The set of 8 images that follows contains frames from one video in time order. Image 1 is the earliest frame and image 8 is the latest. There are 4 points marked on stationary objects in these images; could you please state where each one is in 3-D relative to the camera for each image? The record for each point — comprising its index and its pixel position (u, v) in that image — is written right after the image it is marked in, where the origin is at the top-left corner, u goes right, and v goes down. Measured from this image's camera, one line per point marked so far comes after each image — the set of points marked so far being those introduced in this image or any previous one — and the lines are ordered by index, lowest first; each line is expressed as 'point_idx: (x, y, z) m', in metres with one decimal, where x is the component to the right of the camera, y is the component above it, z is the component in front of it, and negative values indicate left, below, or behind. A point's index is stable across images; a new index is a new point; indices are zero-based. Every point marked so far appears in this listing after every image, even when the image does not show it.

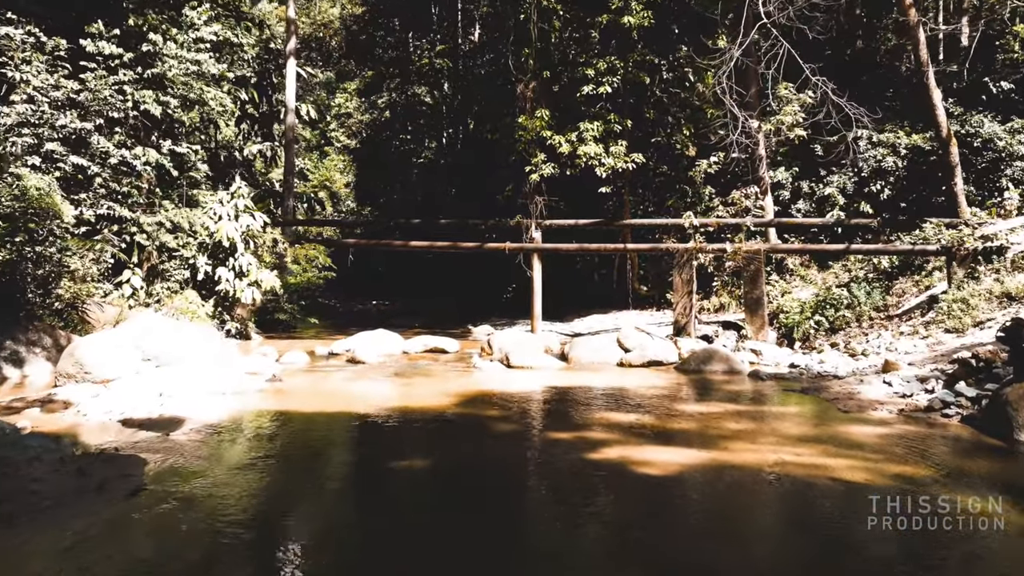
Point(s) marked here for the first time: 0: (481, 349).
0: (-0.5, -0.9, +11.7) m
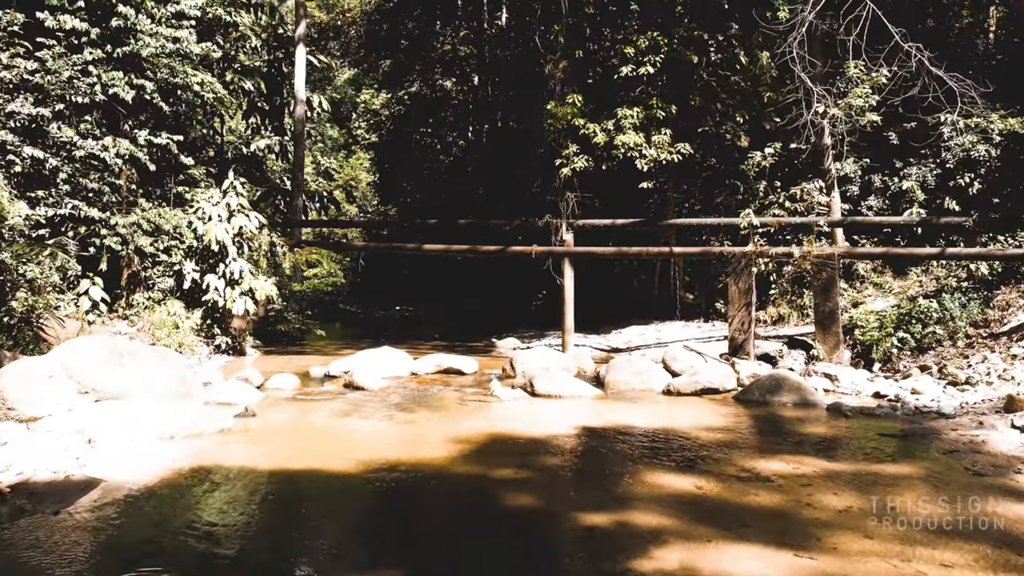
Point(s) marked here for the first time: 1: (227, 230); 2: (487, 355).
0: (-0.1, -1.0, +10.0) m
1: (-3.8, +0.7, +10.9) m
2: (-0.4, -1.0, +11.8) m
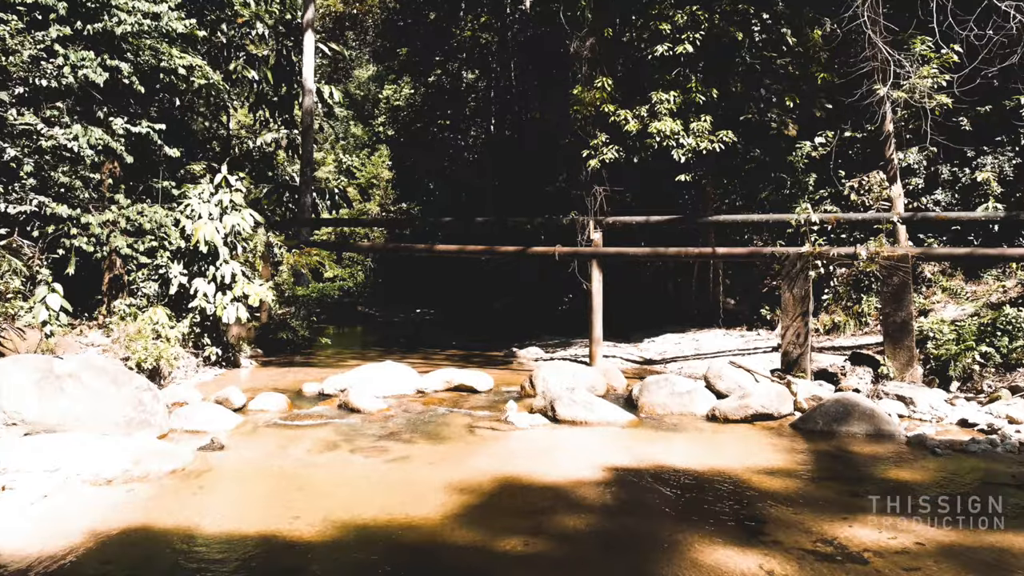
0: (+0.1, -1.1, +8.8) m
1: (-3.5, +0.7, +9.8) m
2: (-0.1, -1.1, +10.6) m
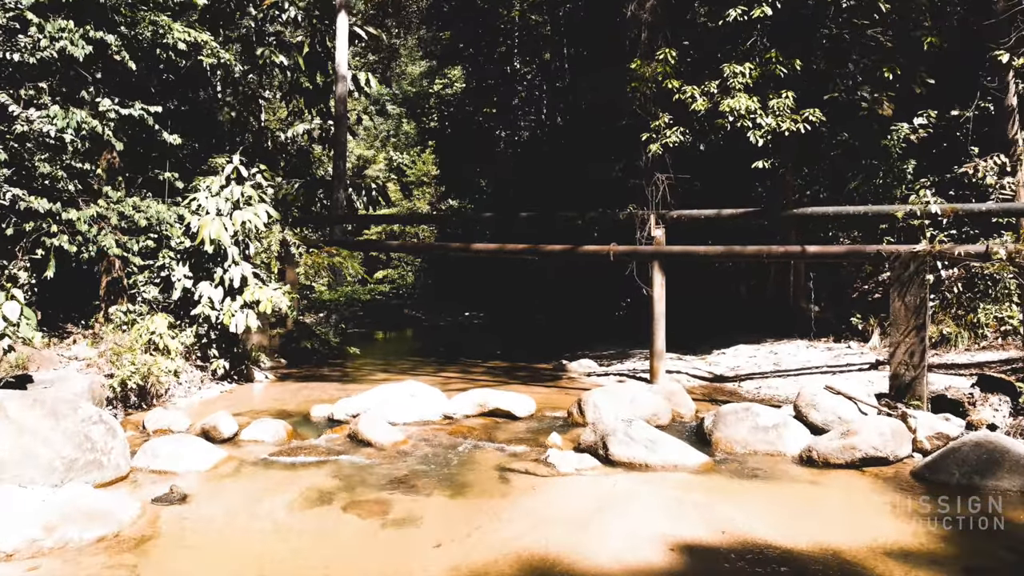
0: (+0.5, -1.1, +7.4) m
1: (-3.0, +0.6, +8.6) m
2: (+0.4, -1.1, +9.2) m
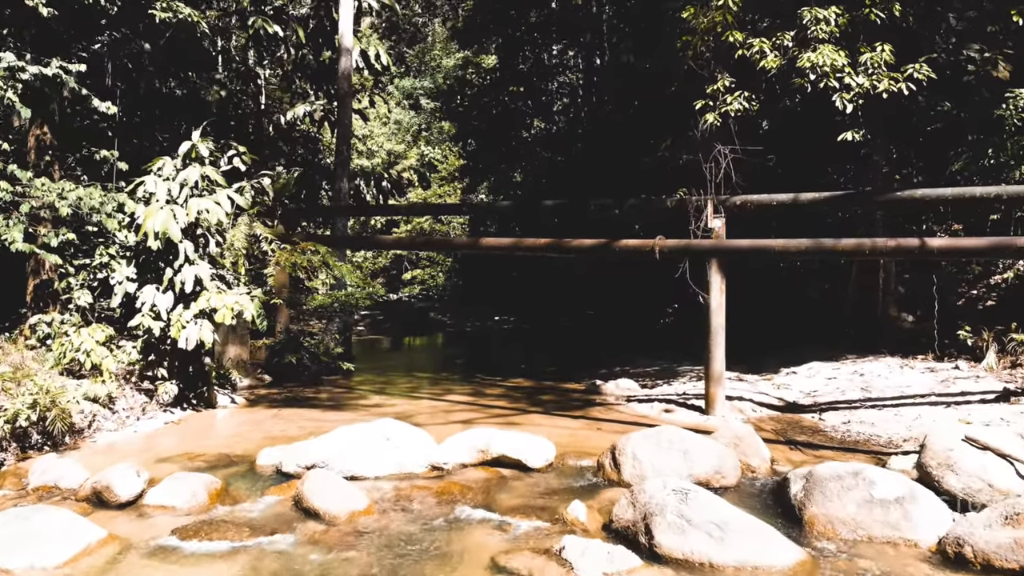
0: (+0.6, -1.2, +5.5) m
1: (-2.9, +0.6, +6.9) m
2: (+0.6, -1.2, +7.3) m
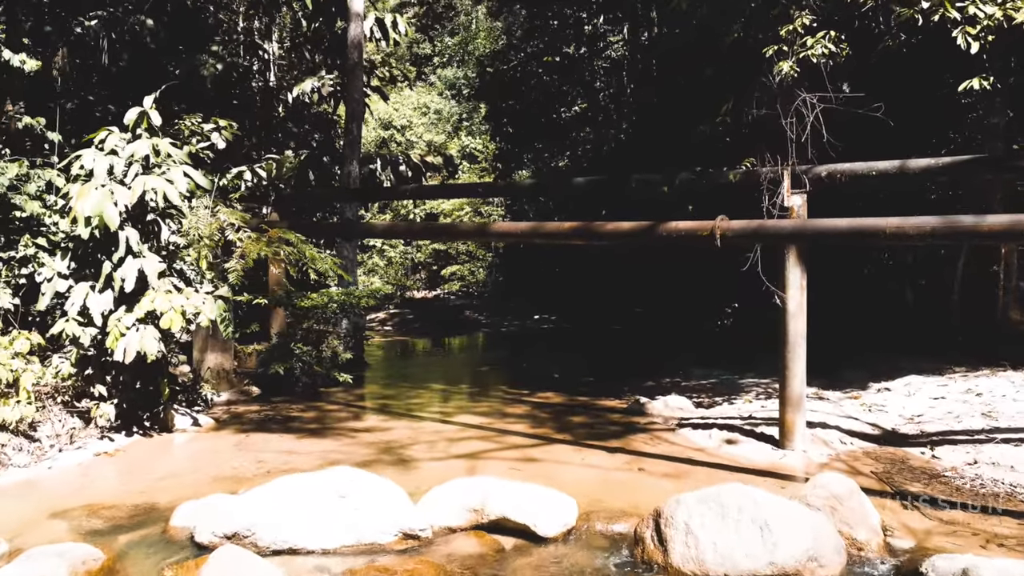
0: (+0.6, -1.2, +4.0) m
1: (-2.8, +0.6, +5.6) m
2: (+0.7, -1.1, +5.7) m
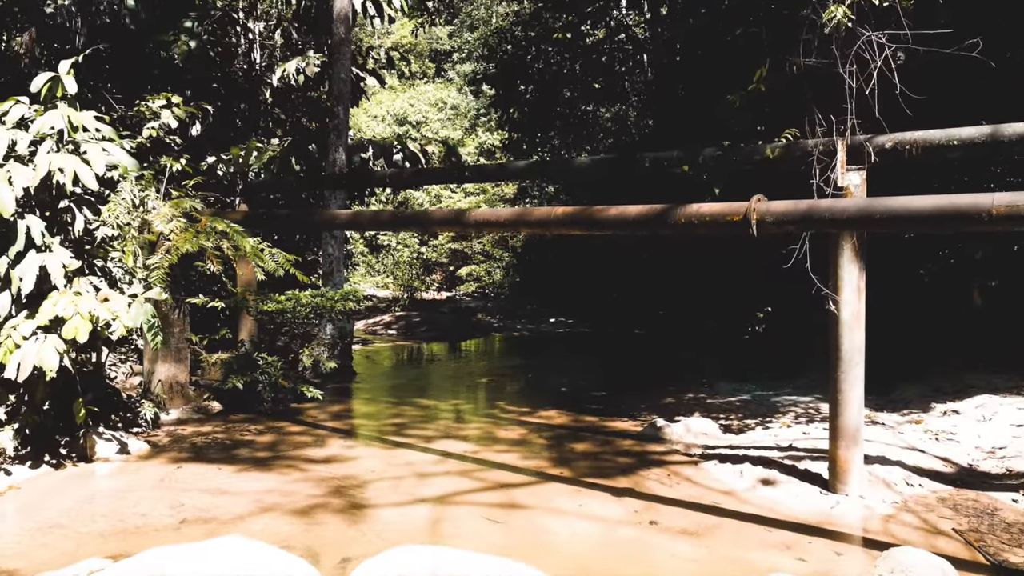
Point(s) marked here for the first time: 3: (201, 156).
0: (+0.4, -1.2, +2.8) m
1: (-2.9, +0.6, +4.5) m
2: (+0.6, -1.2, +4.5) m
3: (-3.6, +1.5, +9.3) m
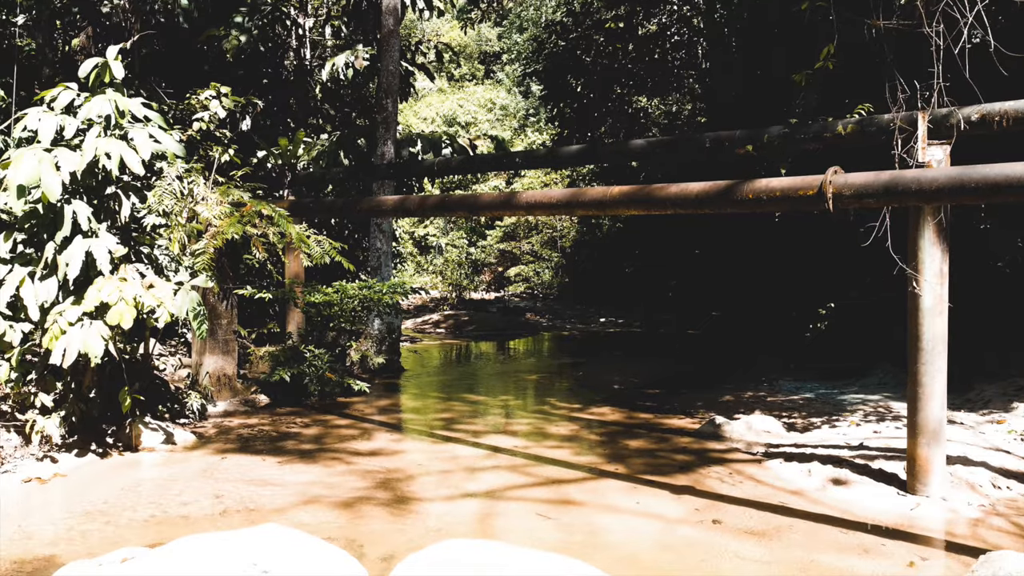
0: (+0.6, -1.1, +2.6) m
1: (-2.6, +0.7, +4.5) m
2: (+0.9, -1.1, +4.3) m
3: (-3.0, +1.6, +9.3) m
